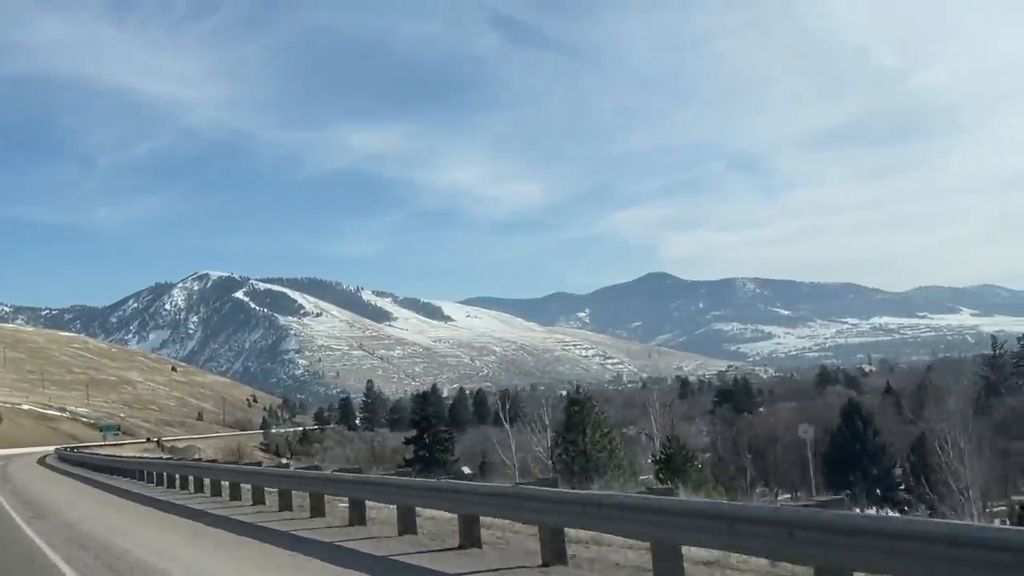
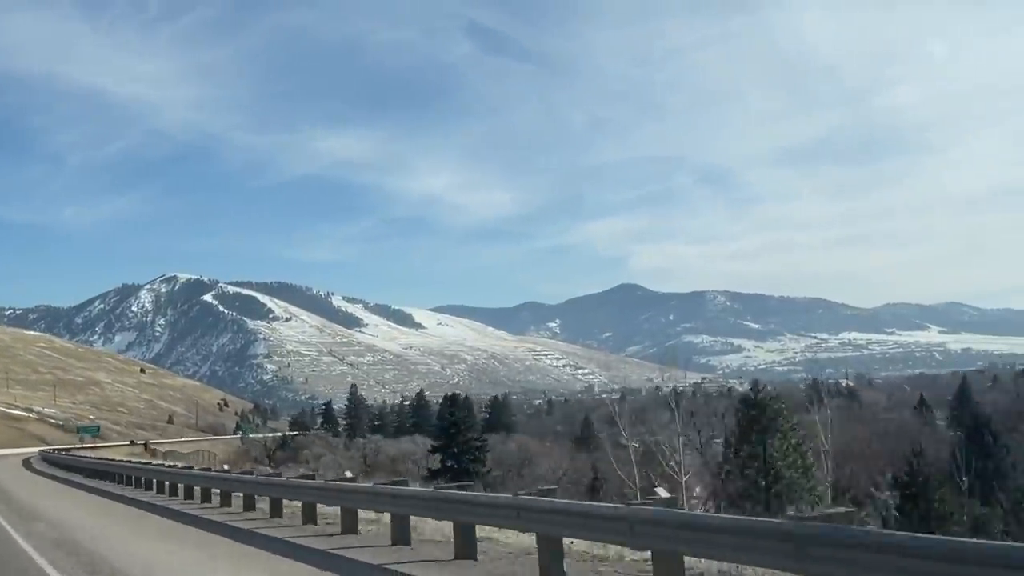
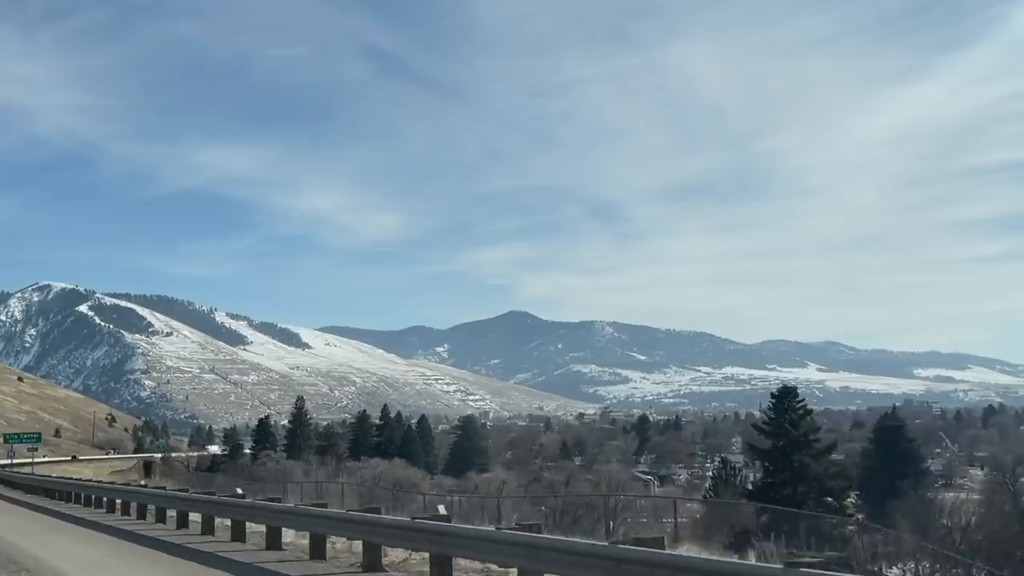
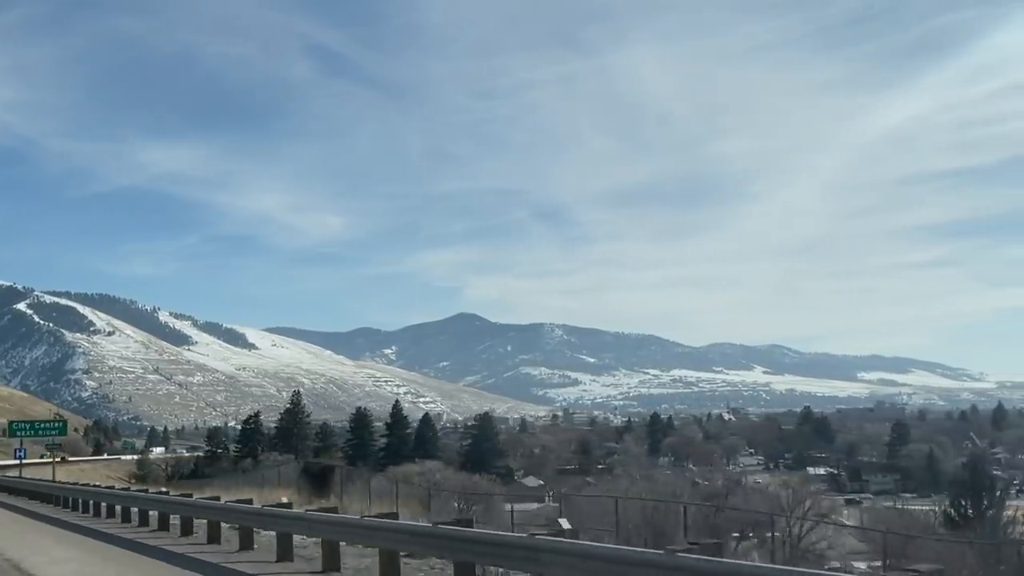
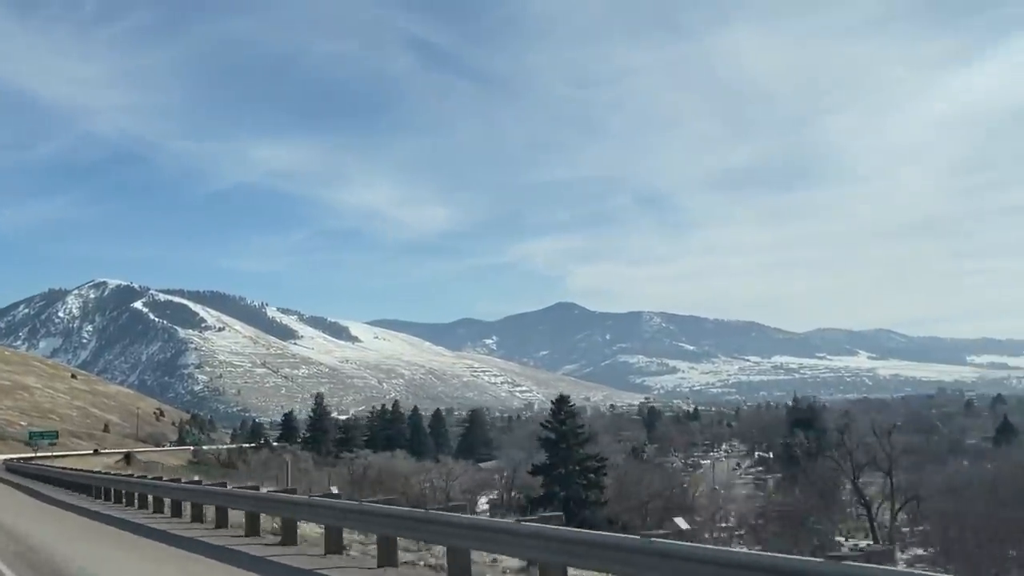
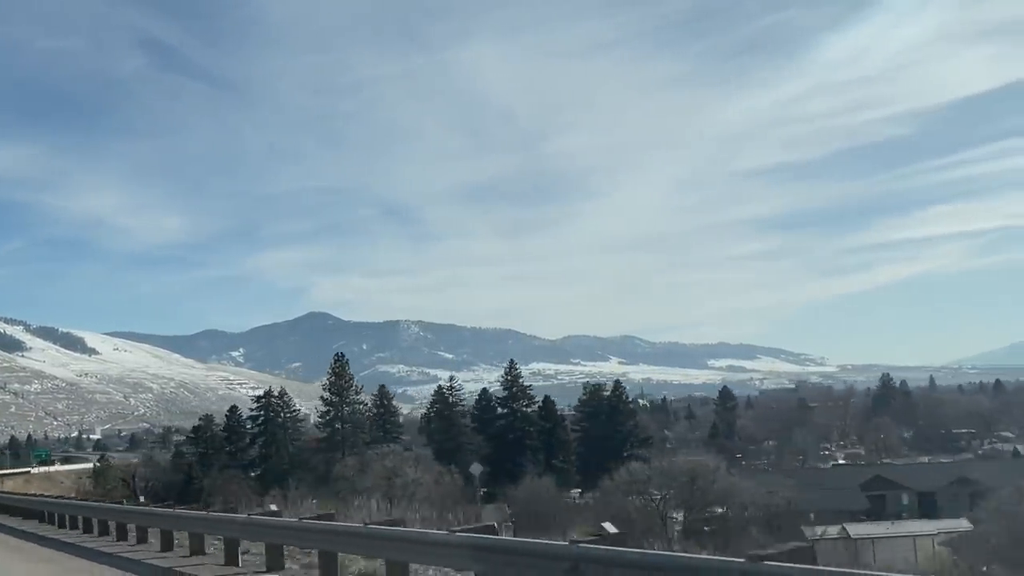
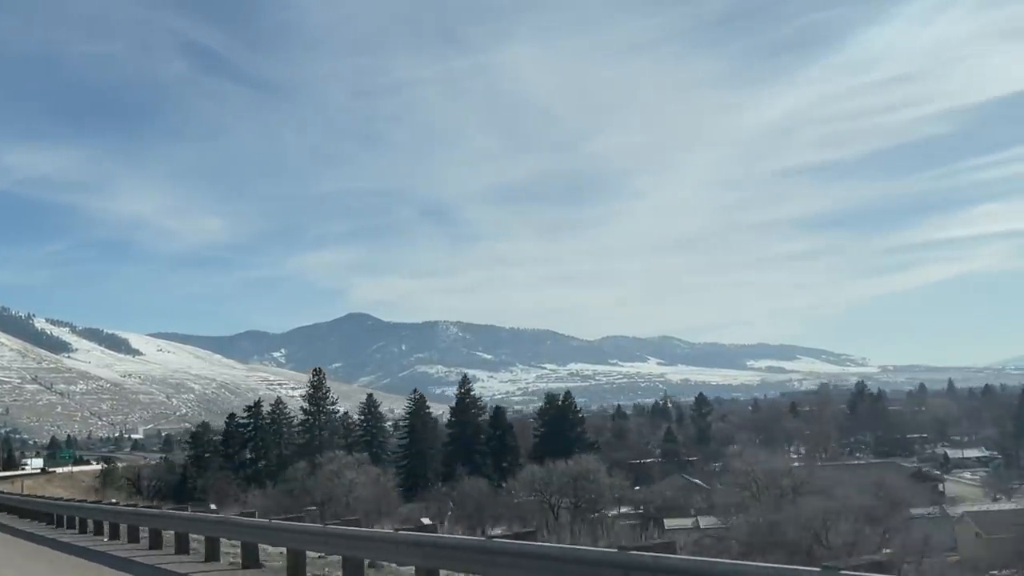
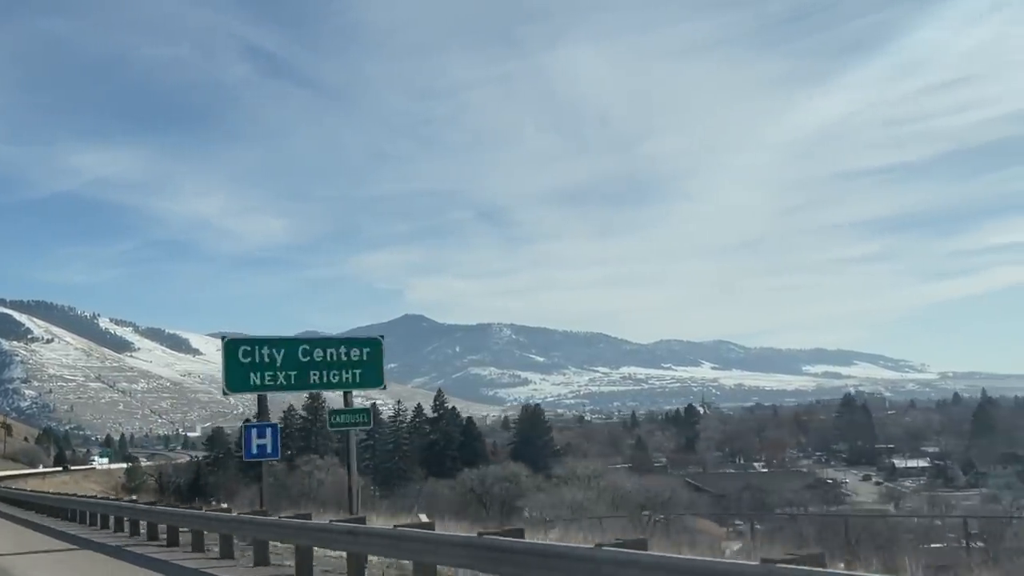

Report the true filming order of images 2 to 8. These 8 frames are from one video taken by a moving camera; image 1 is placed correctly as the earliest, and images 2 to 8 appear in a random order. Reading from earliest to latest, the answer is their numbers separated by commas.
2, 5, 3, 4, 8, 7, 6
